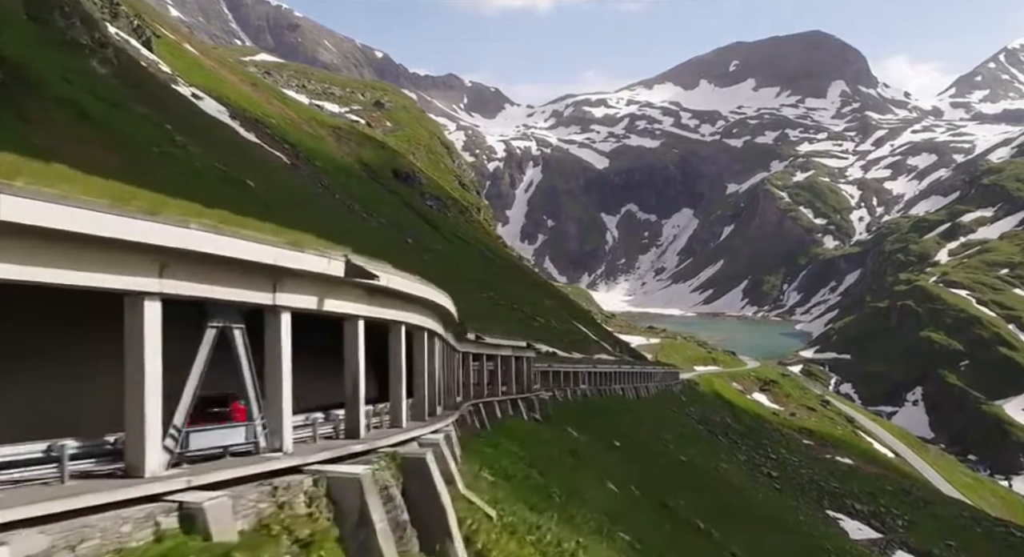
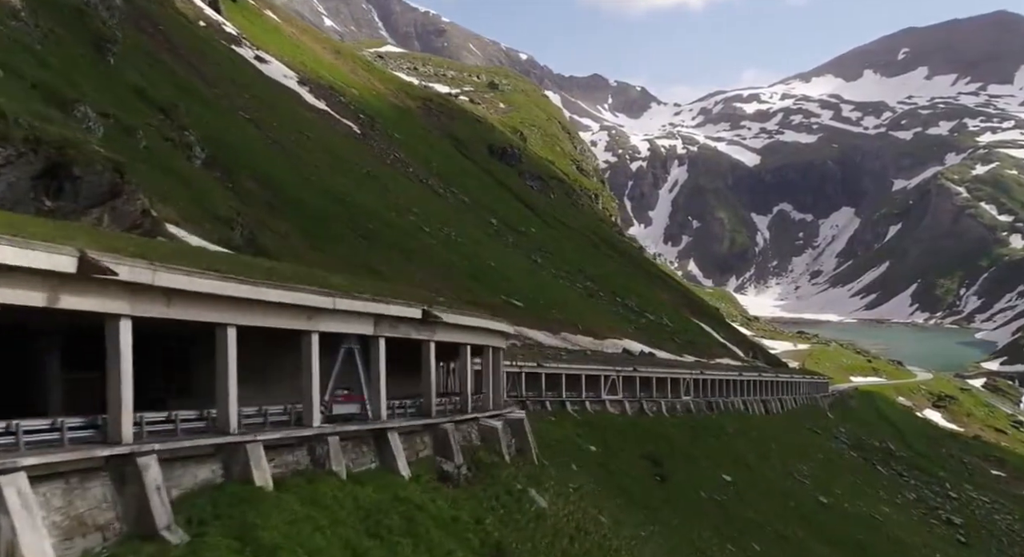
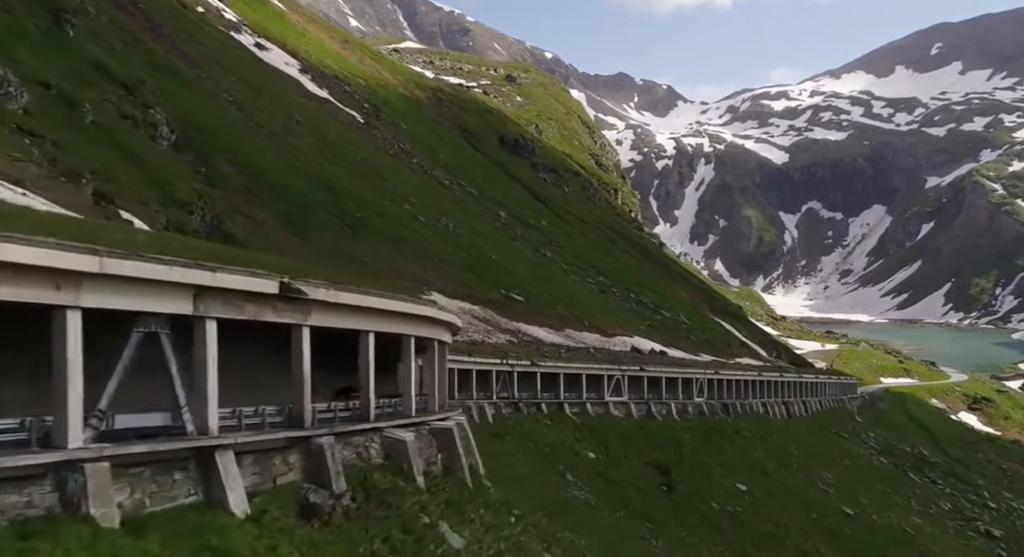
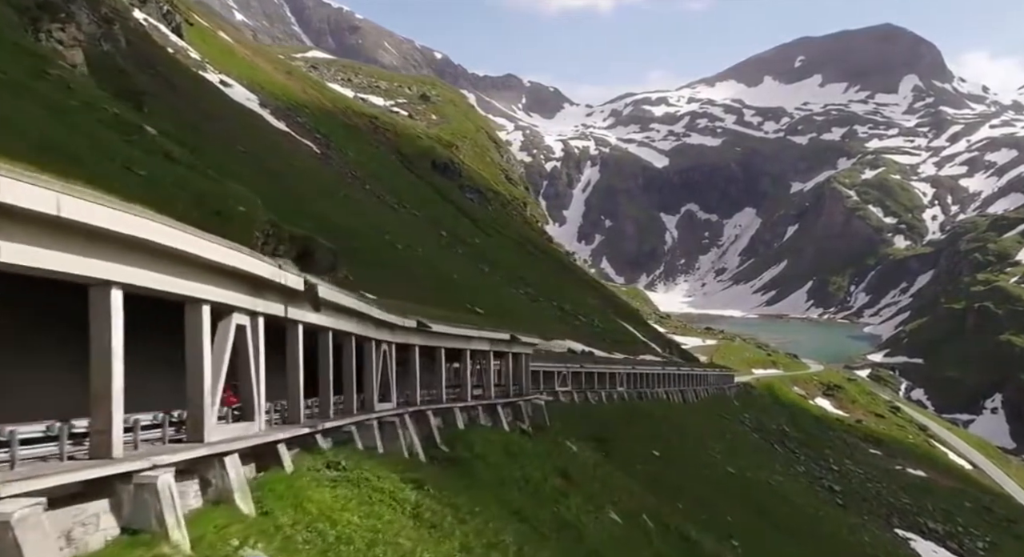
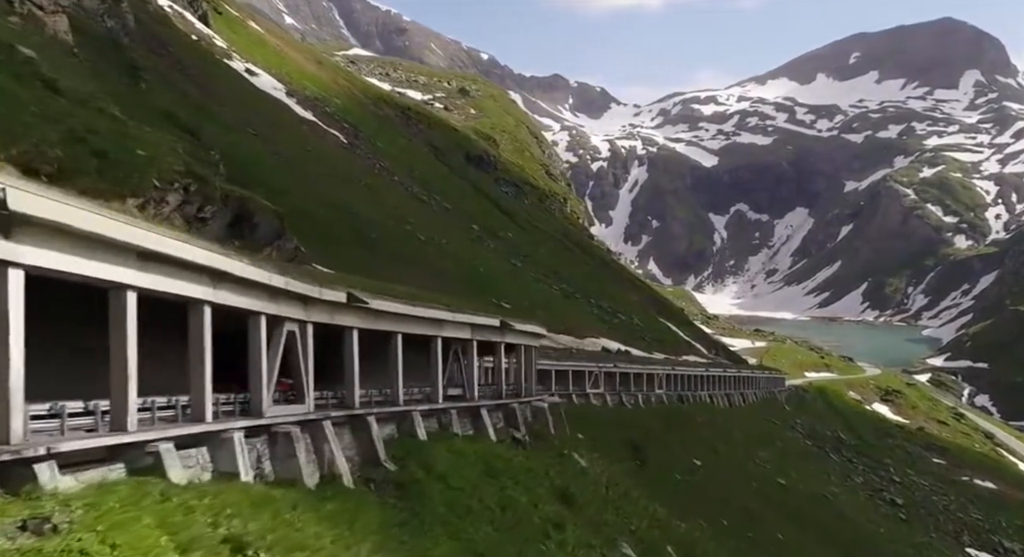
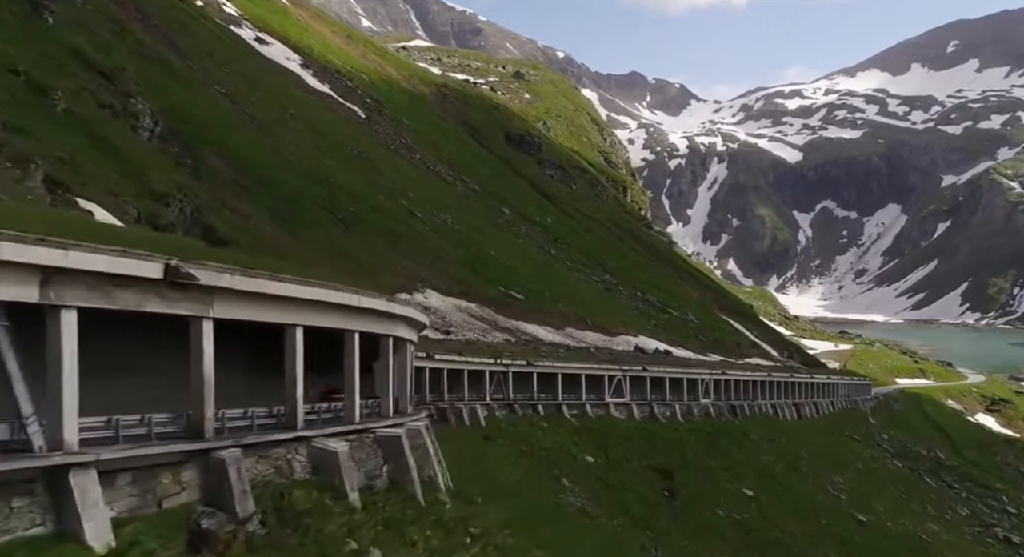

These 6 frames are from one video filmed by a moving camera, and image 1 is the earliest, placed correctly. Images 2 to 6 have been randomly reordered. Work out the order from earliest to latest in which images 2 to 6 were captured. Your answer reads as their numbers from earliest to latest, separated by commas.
4, 5, 2, 3, 6
